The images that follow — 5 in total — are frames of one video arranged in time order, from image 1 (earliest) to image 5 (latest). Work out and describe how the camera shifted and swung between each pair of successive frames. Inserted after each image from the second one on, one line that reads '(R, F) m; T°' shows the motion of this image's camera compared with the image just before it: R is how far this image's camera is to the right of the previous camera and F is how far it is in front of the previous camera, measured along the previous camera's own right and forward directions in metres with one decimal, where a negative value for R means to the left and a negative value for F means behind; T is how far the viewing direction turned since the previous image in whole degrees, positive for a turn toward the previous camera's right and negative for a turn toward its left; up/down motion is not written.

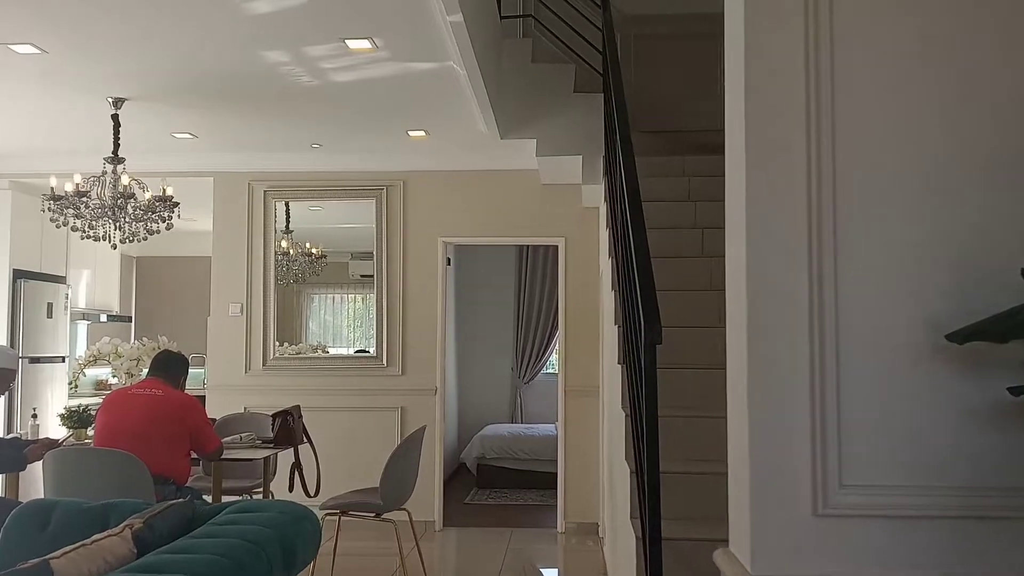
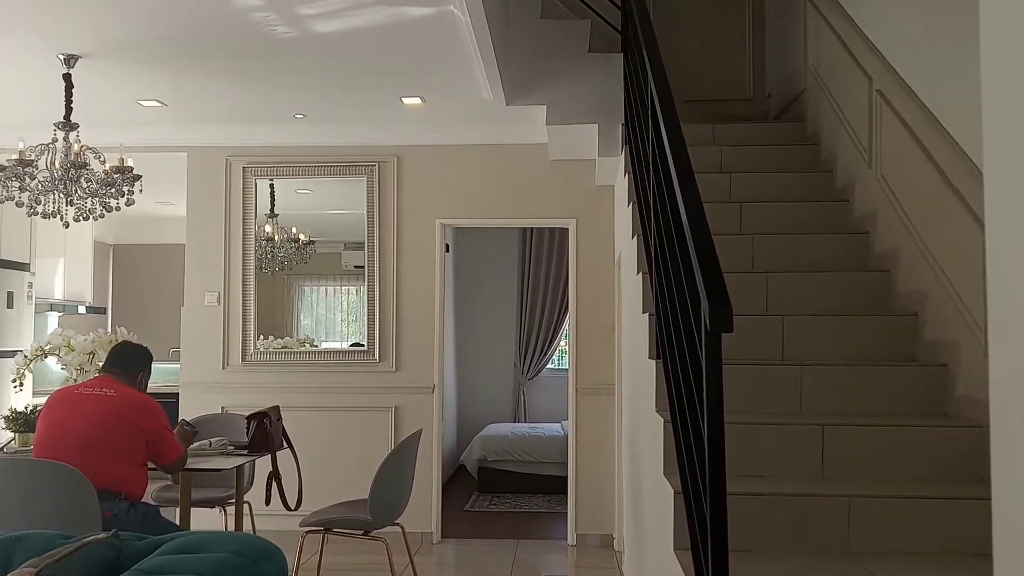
(0.0, +0.5) m; 0°
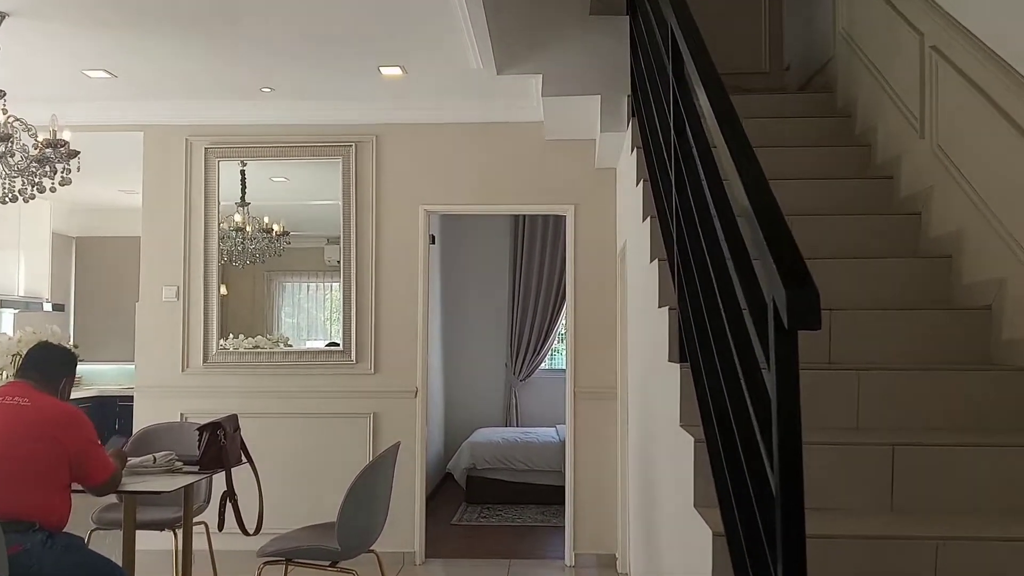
(0.0, +0.5) m; +1°
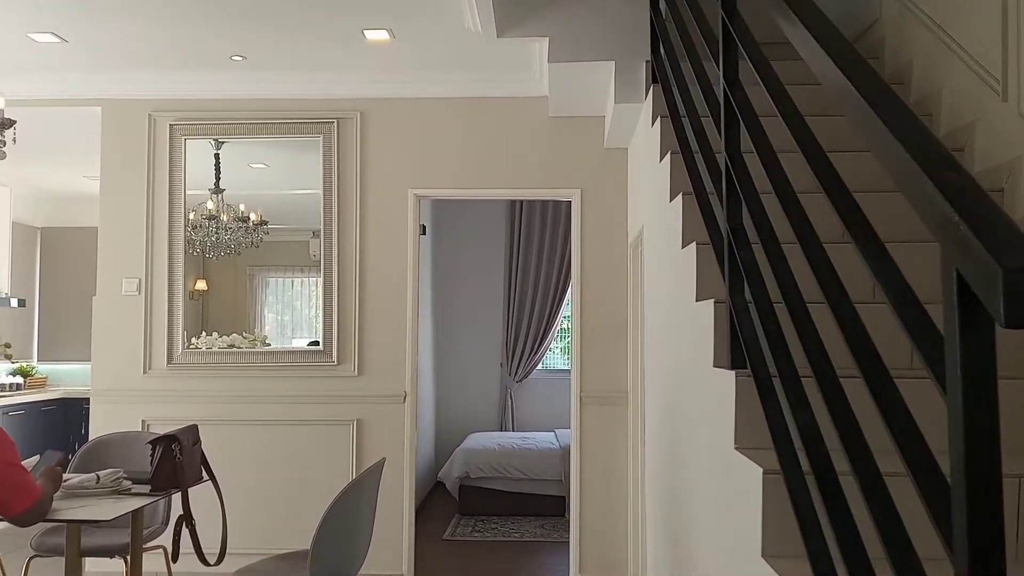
(0.0, +0.5) m; +1°
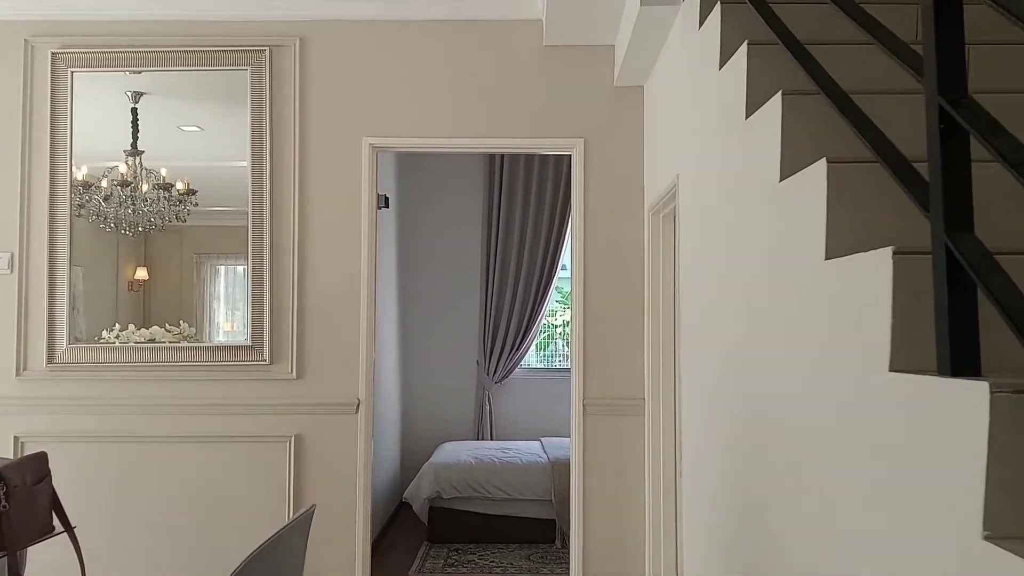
(0.0, +0.9) m; +2°
